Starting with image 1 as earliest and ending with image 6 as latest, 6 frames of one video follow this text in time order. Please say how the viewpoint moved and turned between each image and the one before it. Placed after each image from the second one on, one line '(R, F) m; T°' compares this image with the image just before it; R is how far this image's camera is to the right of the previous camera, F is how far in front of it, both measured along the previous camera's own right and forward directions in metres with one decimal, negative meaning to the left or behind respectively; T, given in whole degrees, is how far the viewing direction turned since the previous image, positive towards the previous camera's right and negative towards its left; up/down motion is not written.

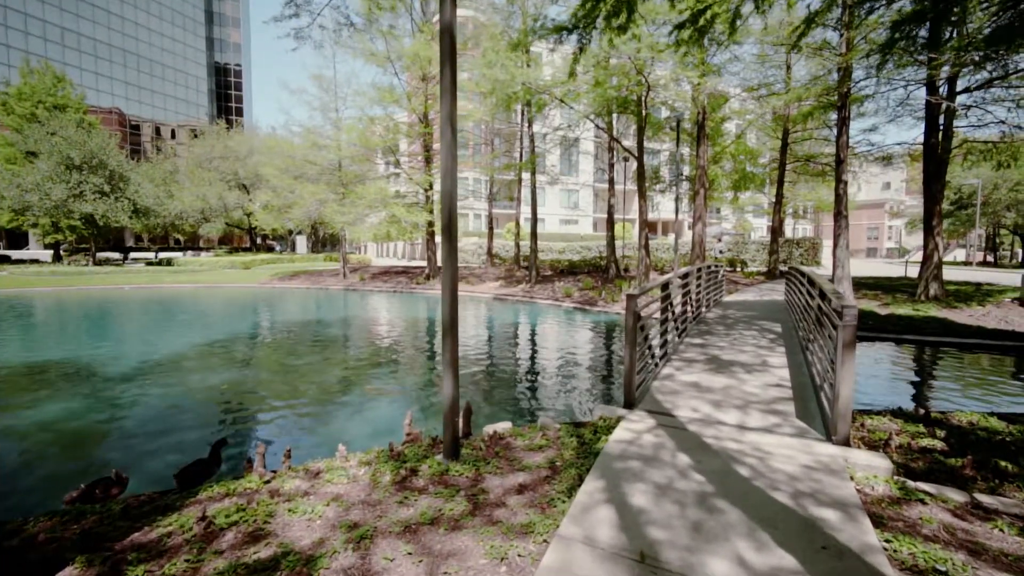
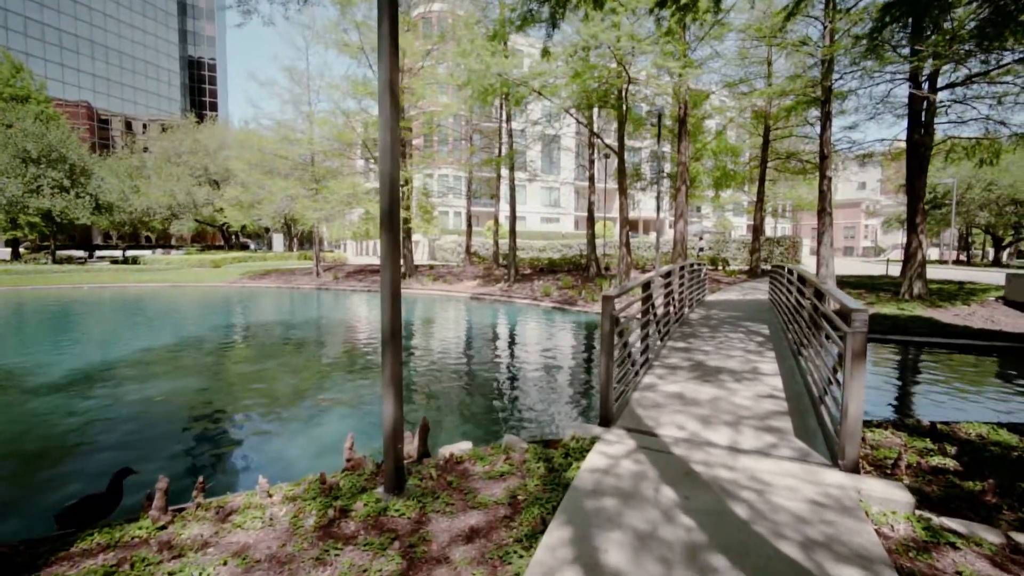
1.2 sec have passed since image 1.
(+0.2, +0.6) m; +2°
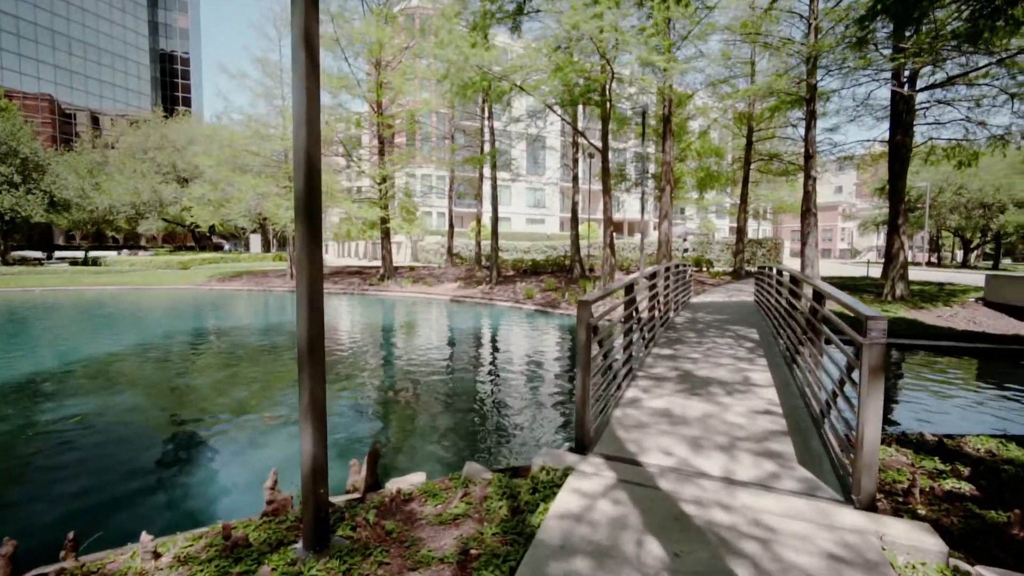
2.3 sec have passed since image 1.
(+0.1, +0.5) m; +2°
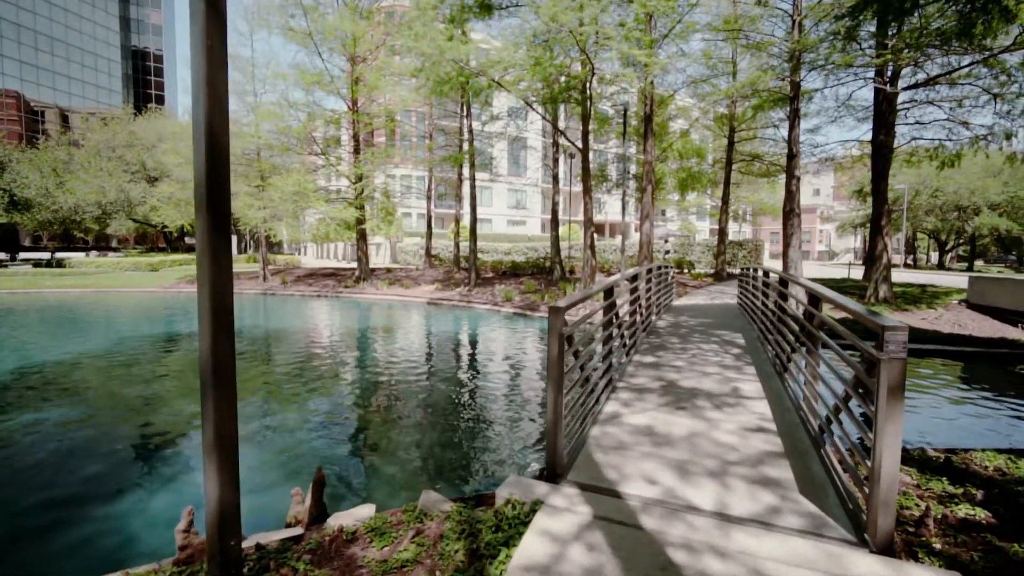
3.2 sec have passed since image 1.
(+0.1, +0.4) m; +2°
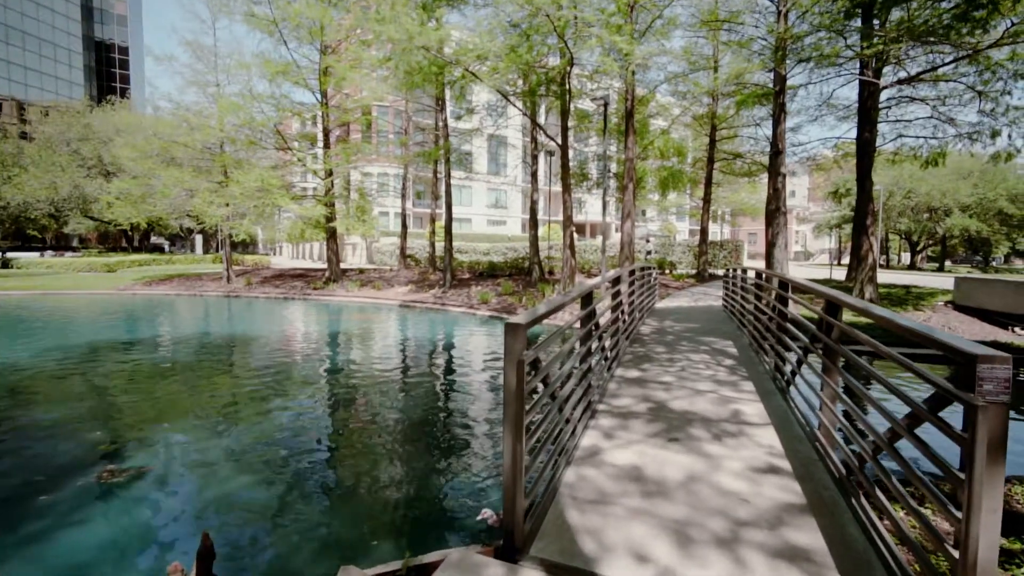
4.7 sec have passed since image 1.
(+0.2, +0.7) m; +2°
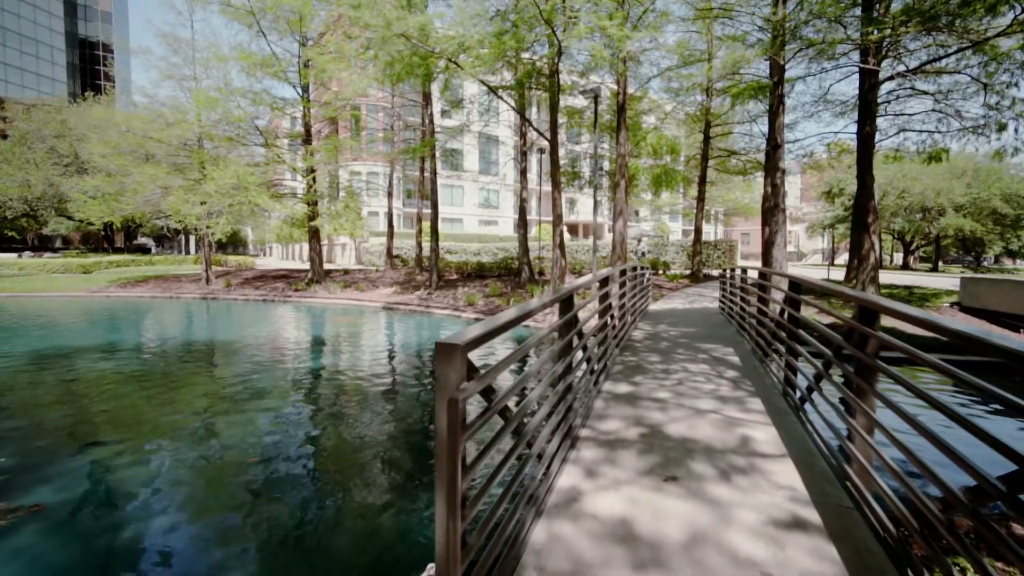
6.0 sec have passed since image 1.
(+0.2, +0.6) m; +1°
